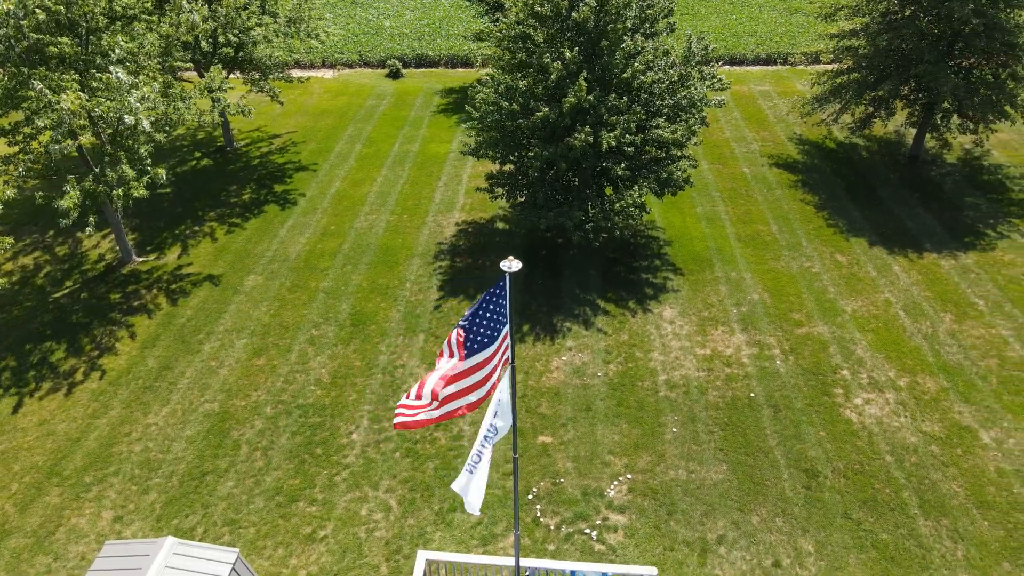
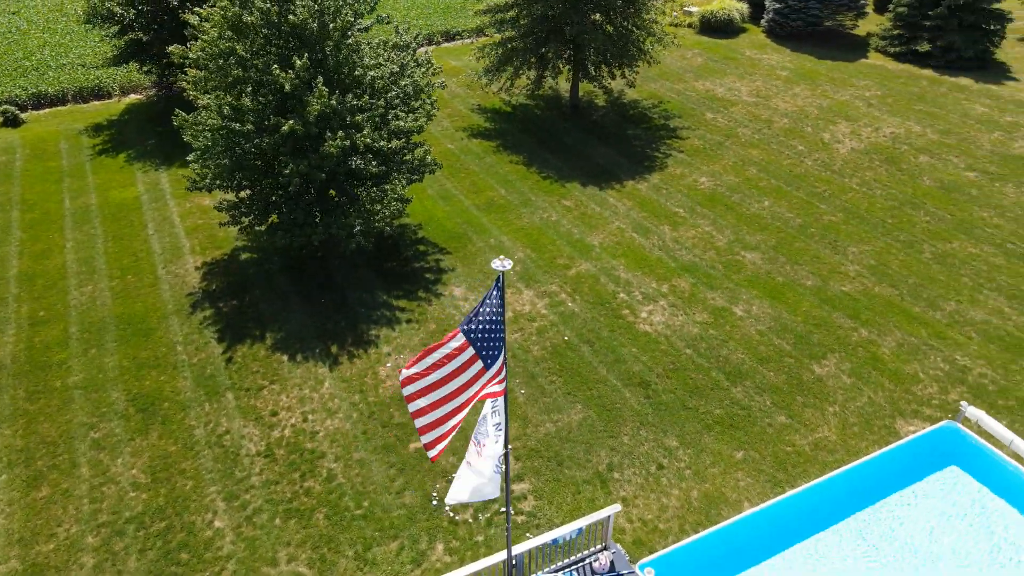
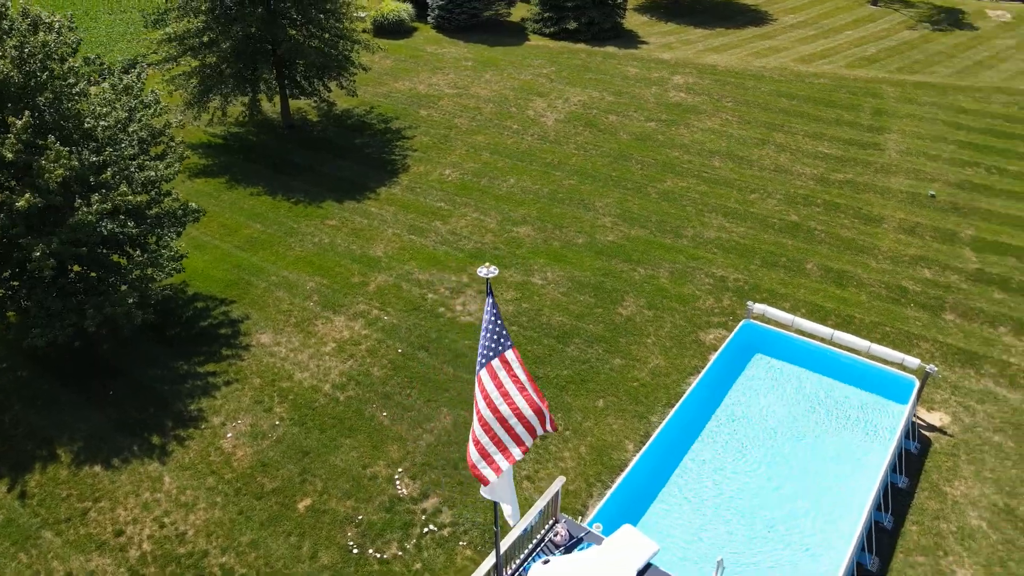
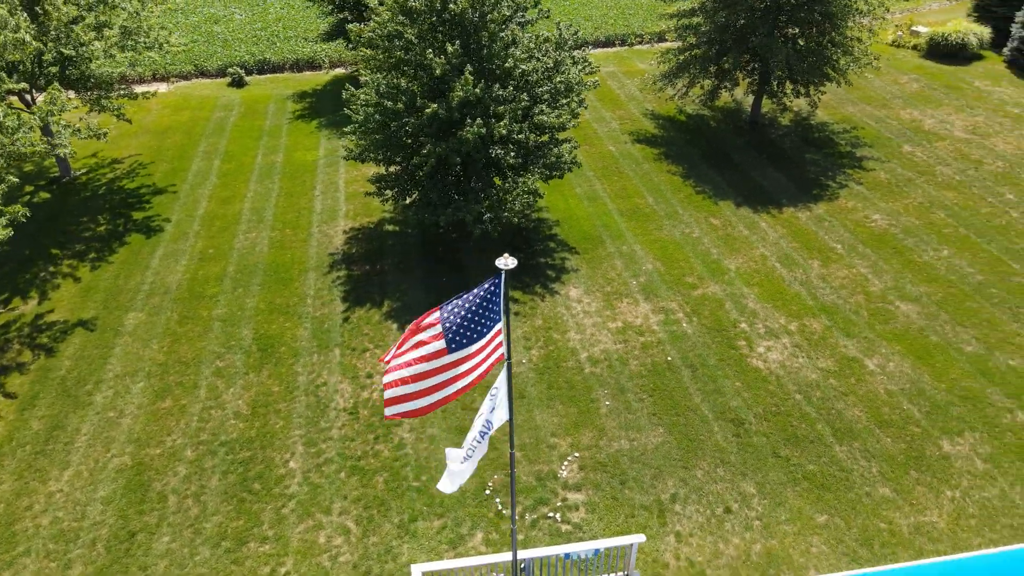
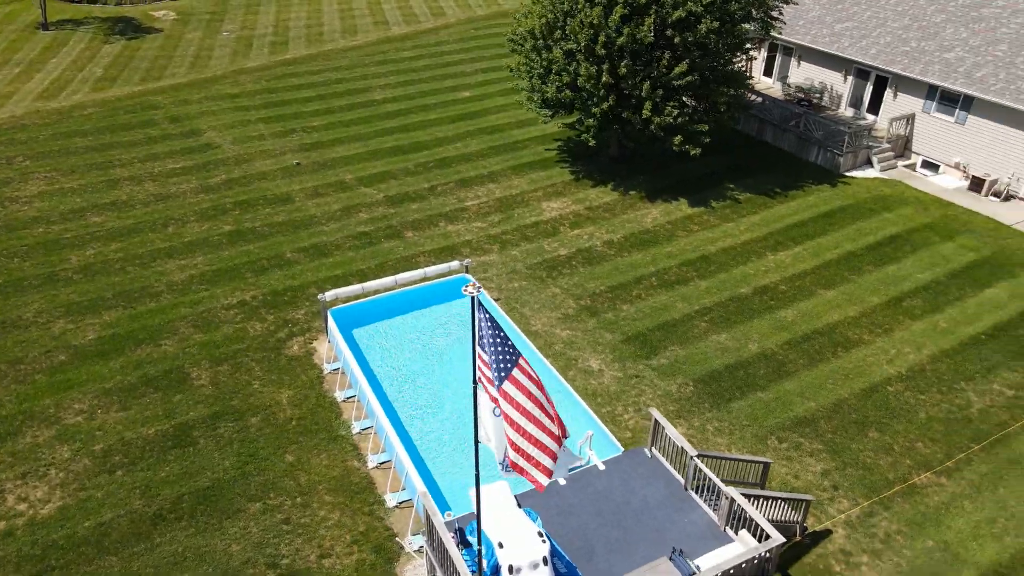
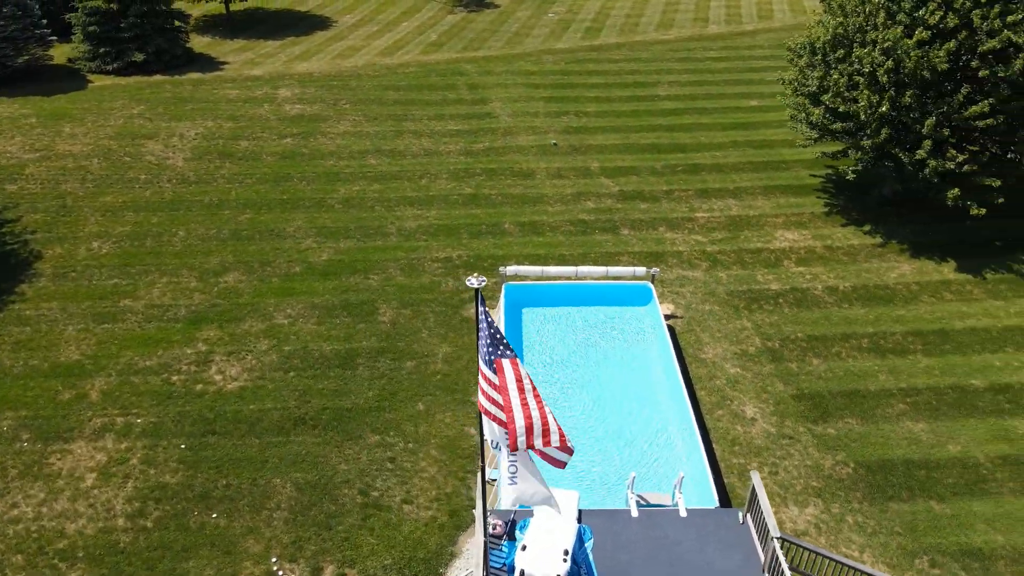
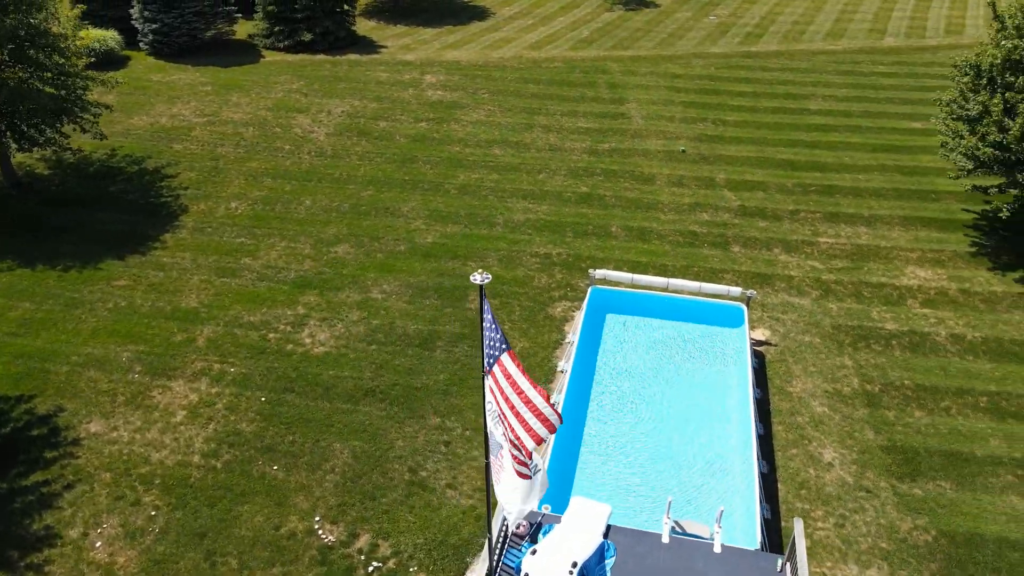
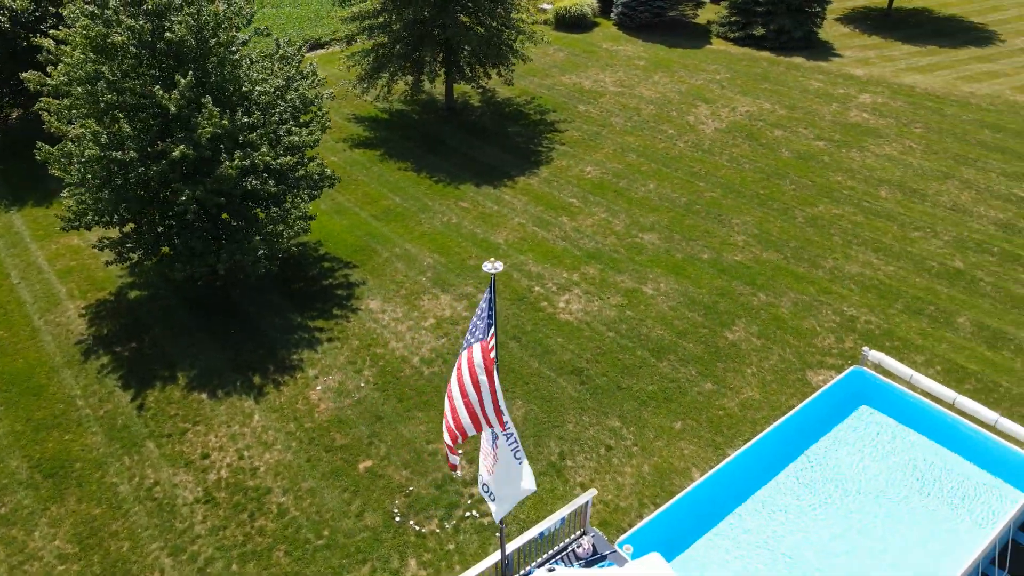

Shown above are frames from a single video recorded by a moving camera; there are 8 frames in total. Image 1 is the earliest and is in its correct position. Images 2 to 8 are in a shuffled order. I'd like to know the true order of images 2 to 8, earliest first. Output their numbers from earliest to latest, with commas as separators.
4, 2, 8, 3, 7, 6, 5
